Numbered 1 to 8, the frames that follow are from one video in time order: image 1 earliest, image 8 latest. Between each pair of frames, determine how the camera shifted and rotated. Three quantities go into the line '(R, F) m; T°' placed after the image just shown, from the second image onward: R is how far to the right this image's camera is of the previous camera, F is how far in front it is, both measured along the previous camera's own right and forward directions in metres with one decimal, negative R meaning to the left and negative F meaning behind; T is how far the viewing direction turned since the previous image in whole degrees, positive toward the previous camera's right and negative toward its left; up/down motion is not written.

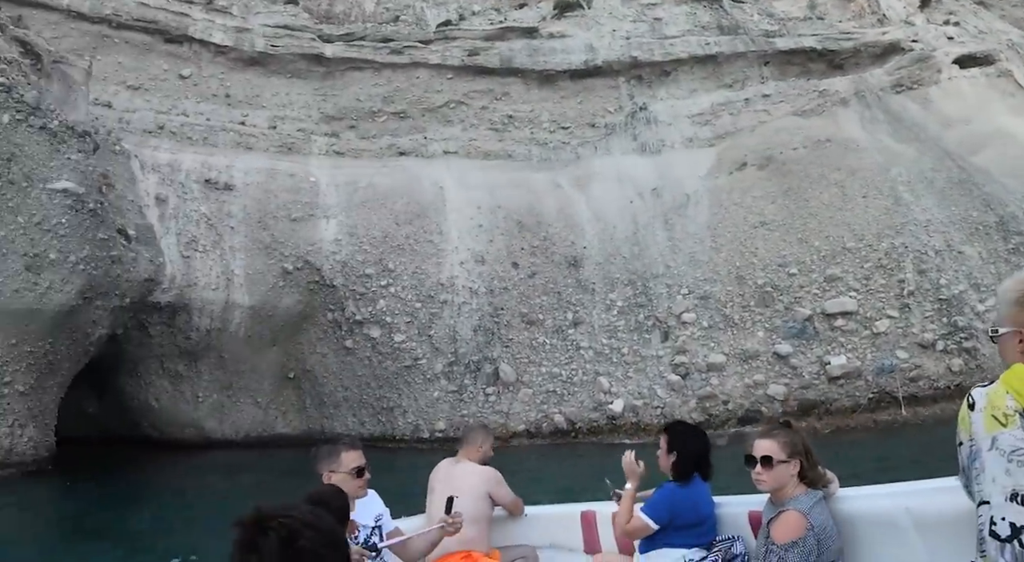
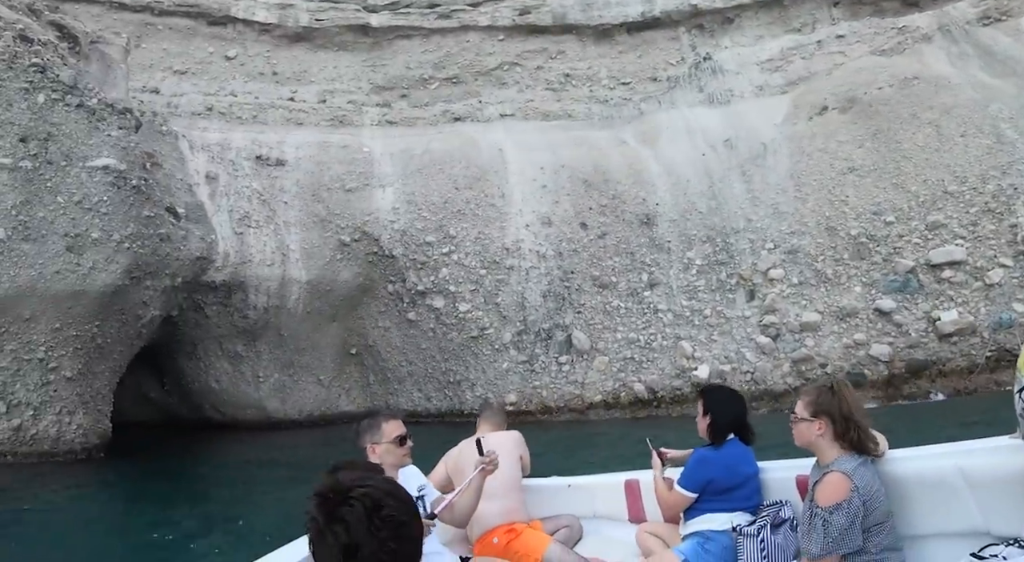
(-0.2, +0.8) m; -5°
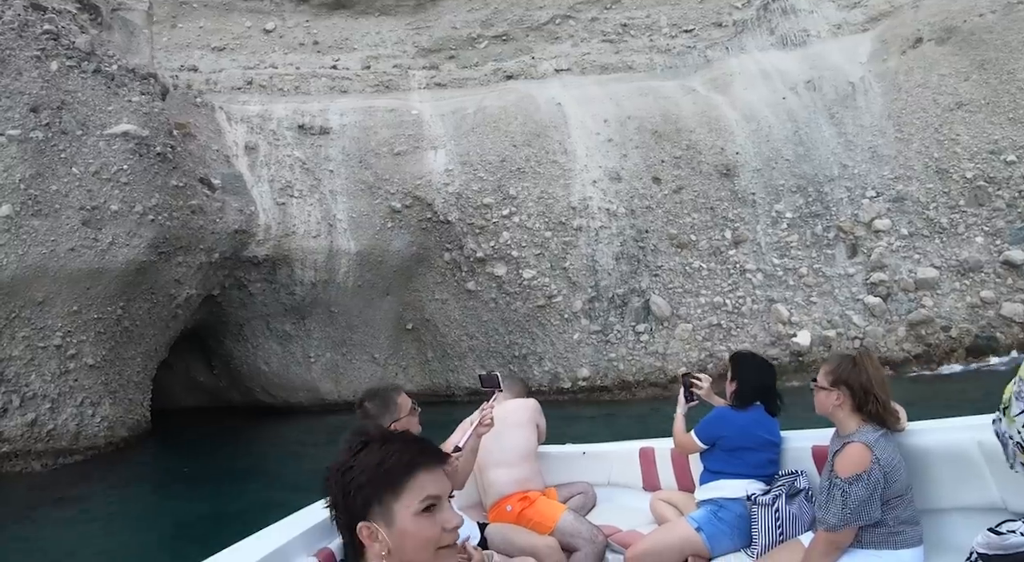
(-0.2, +1.1) m; -4°
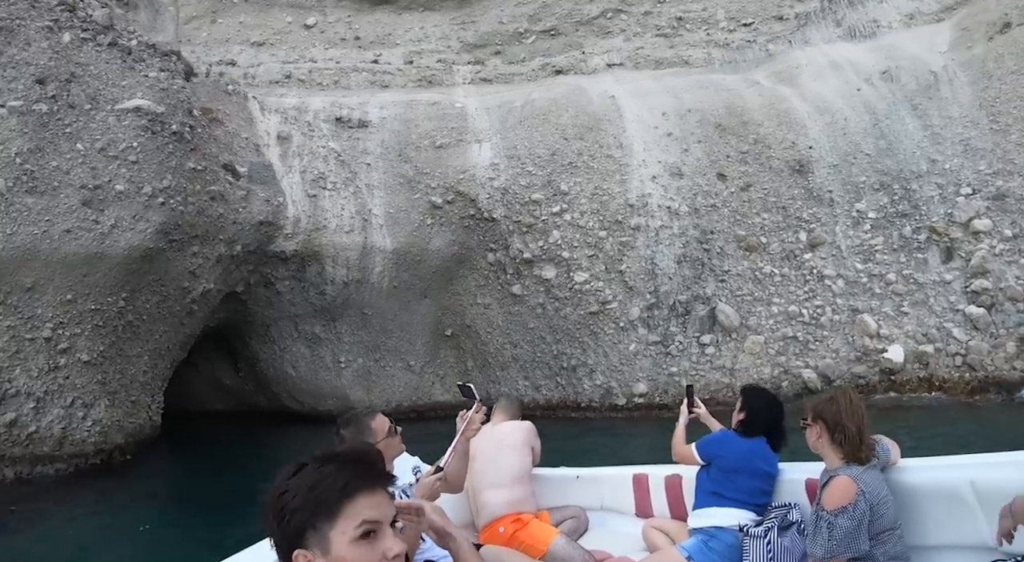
(-0.1, +0.9) m; -3°
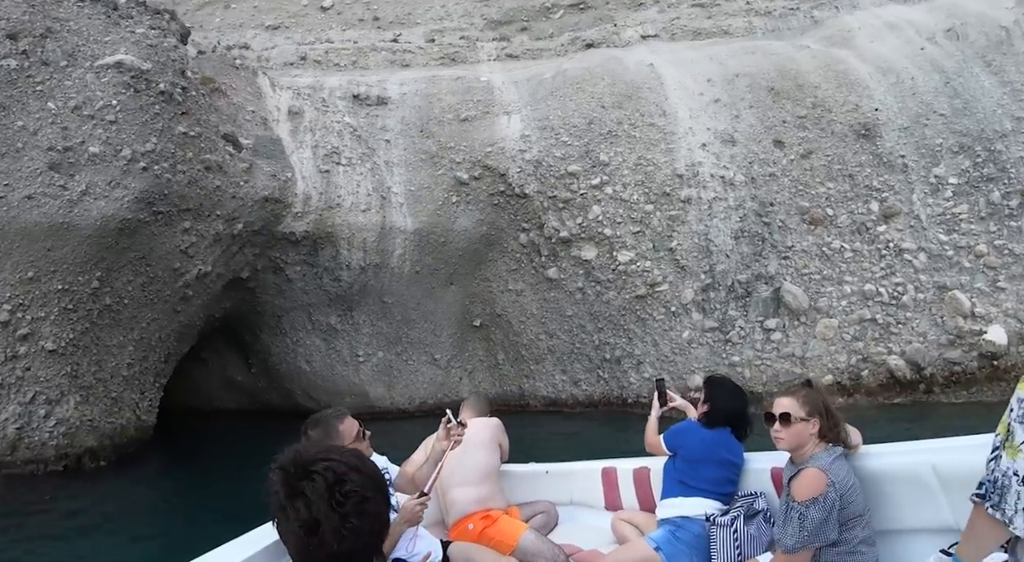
(-0.1, +1.0) m; -2°
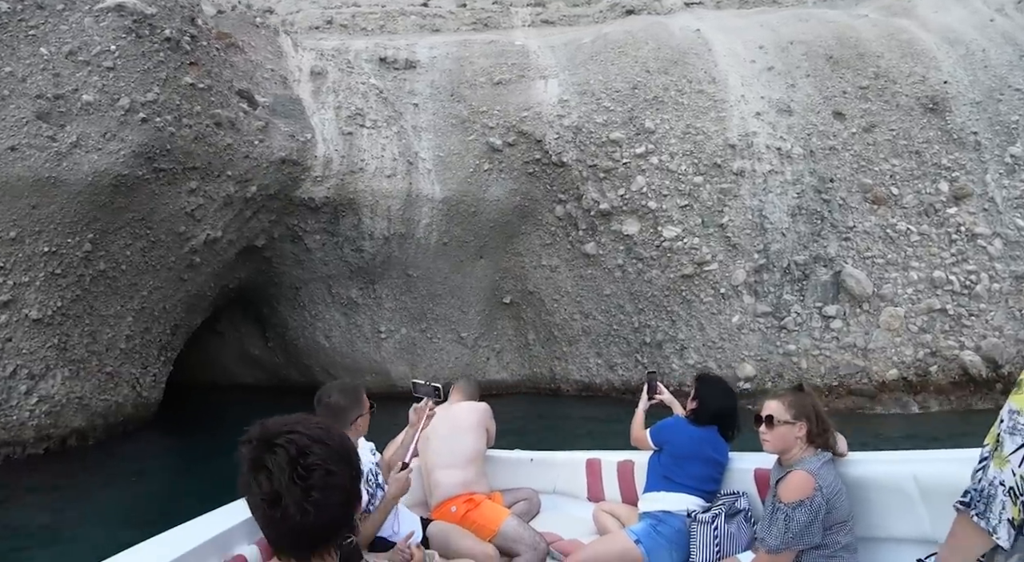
(-0.1, +0.6) m; -2°
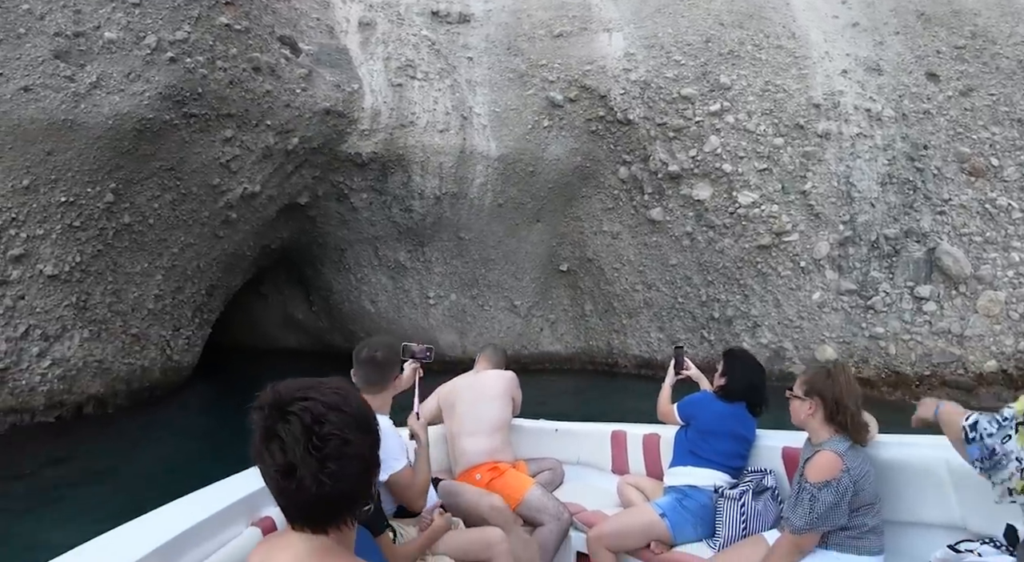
(-0.1, +0.5) m; -4°
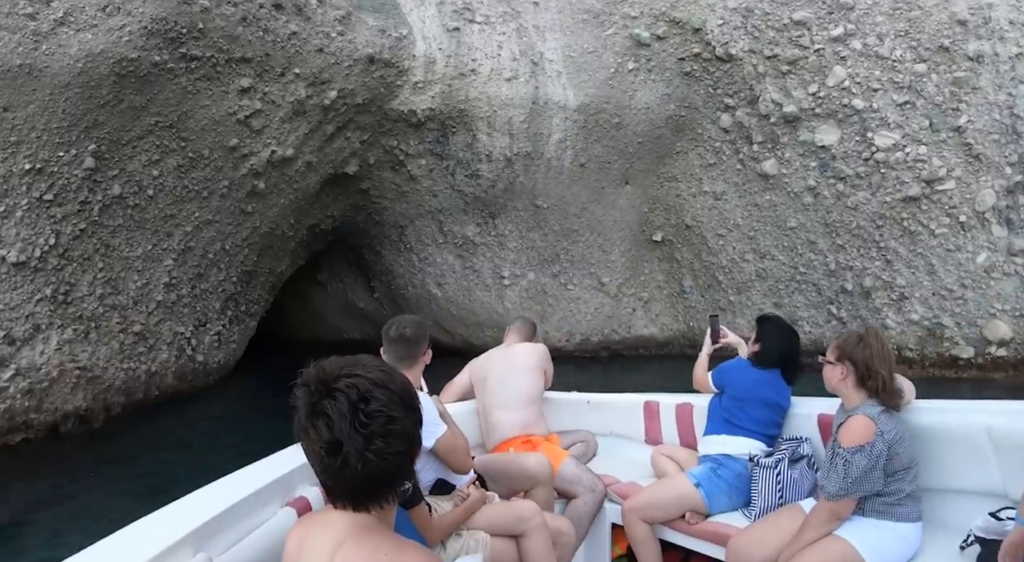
(-0.1, +1.0) m; -6°
